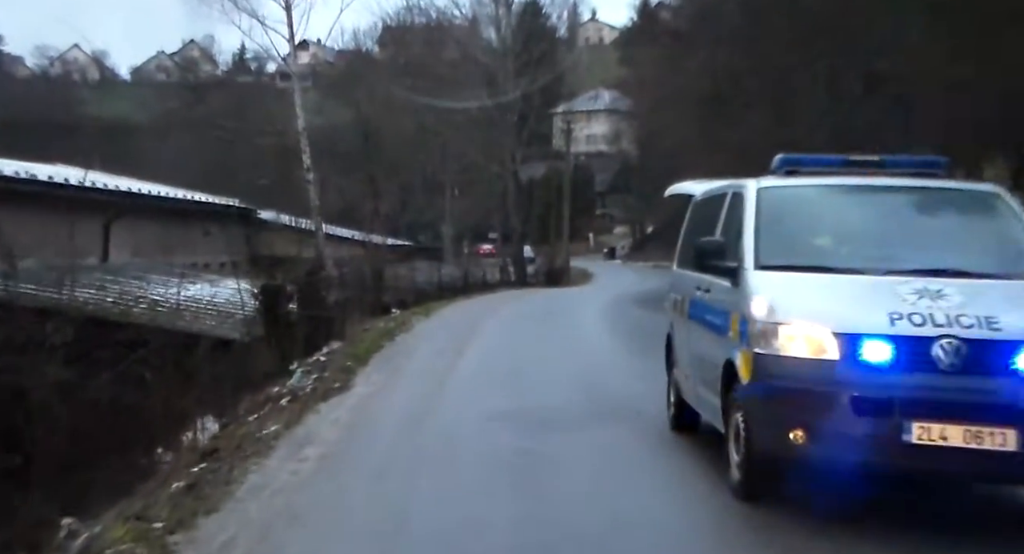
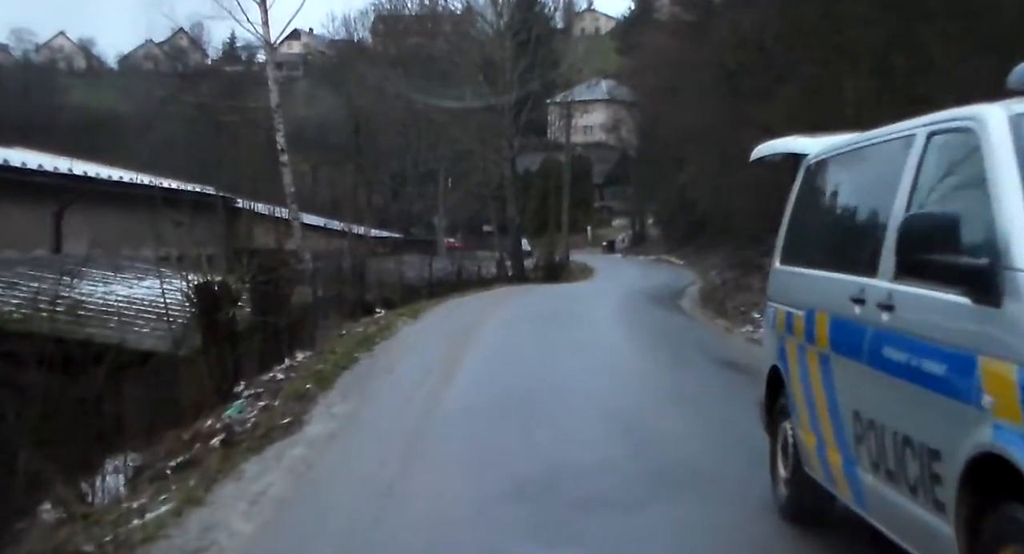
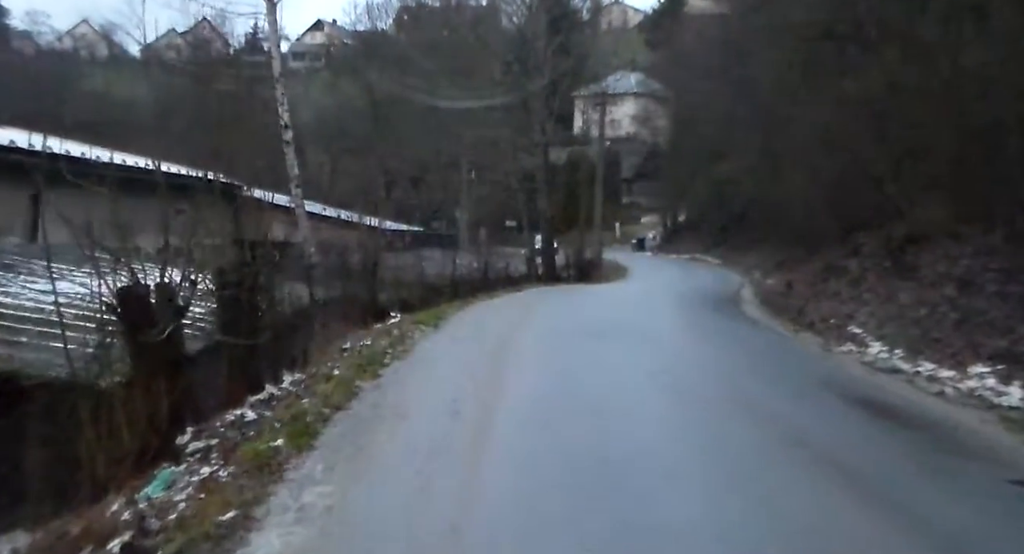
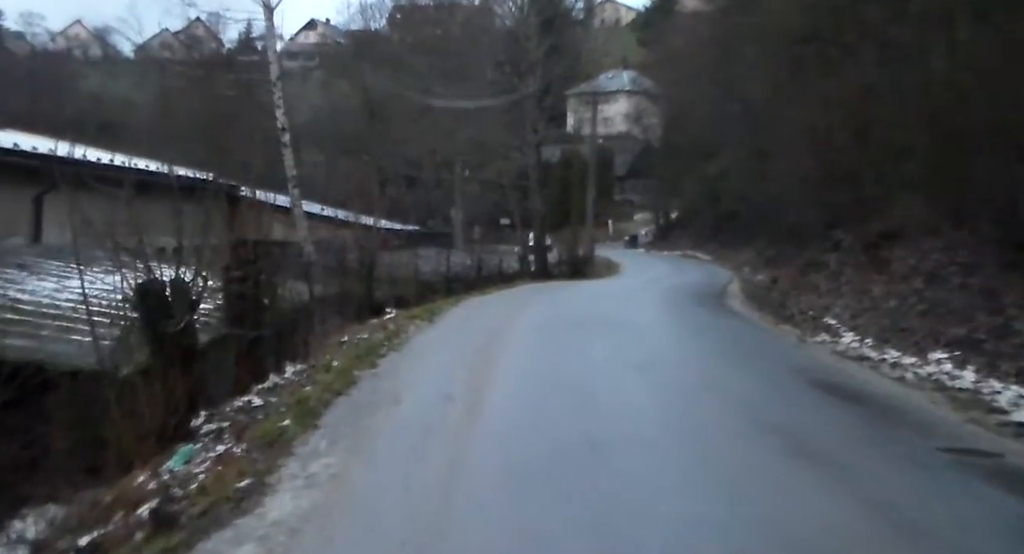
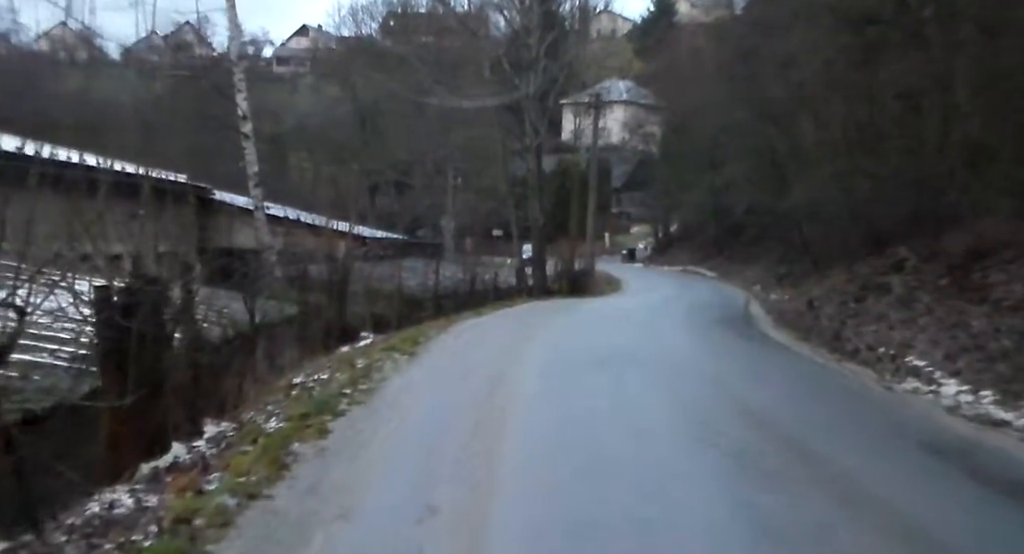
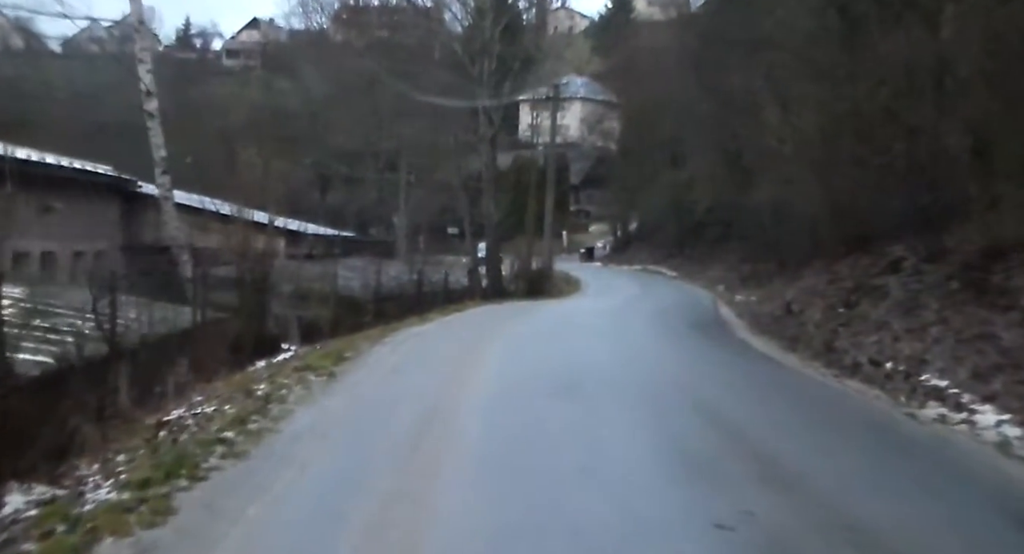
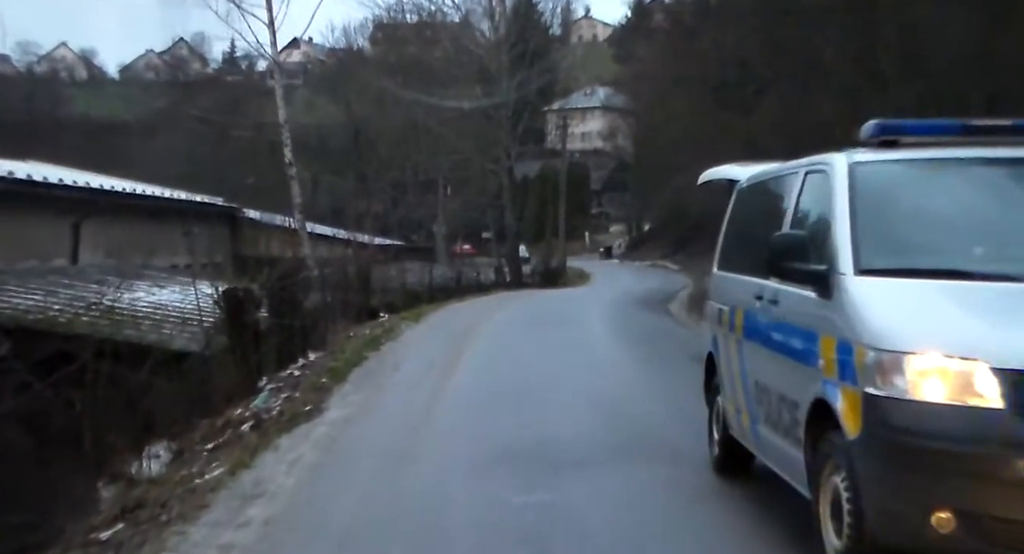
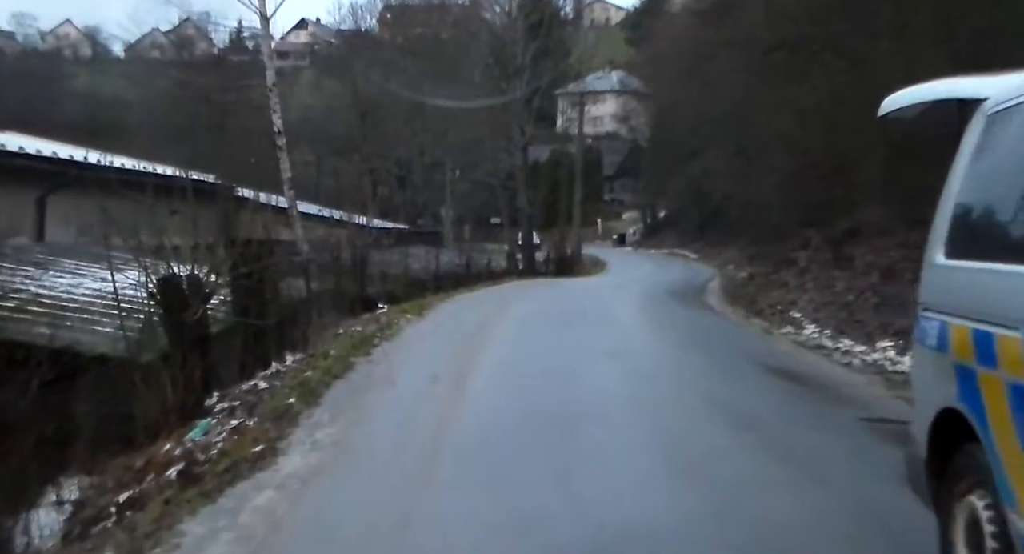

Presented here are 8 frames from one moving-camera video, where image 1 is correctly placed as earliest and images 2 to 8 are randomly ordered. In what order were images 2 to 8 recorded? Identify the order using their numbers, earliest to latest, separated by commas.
7, 2, 8, 4, 3, 5, 6
